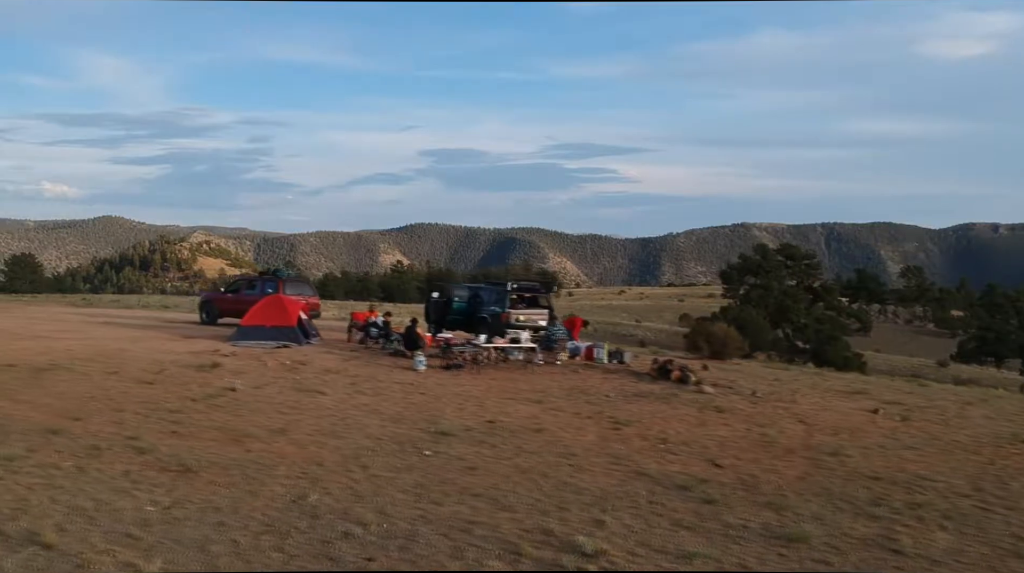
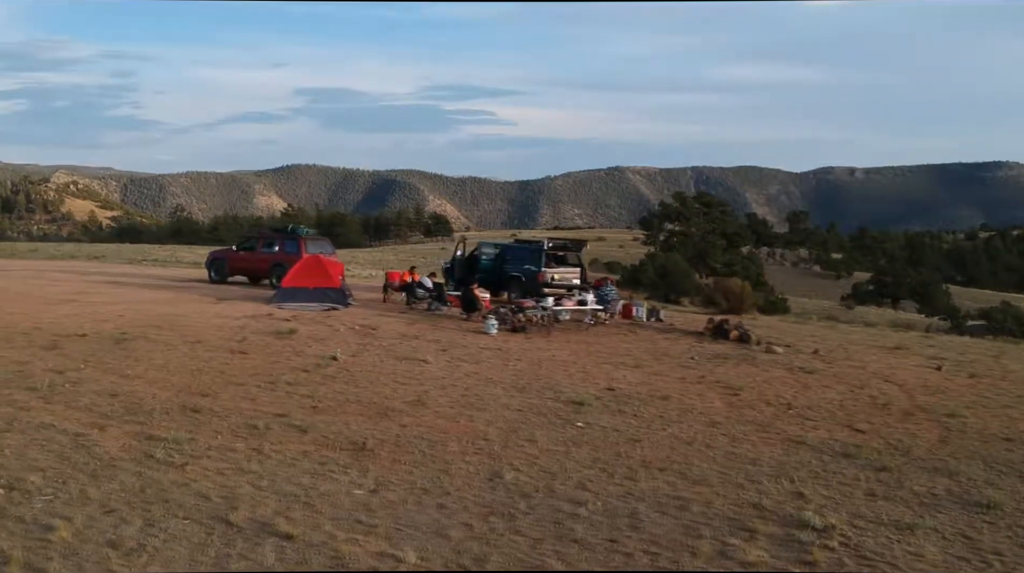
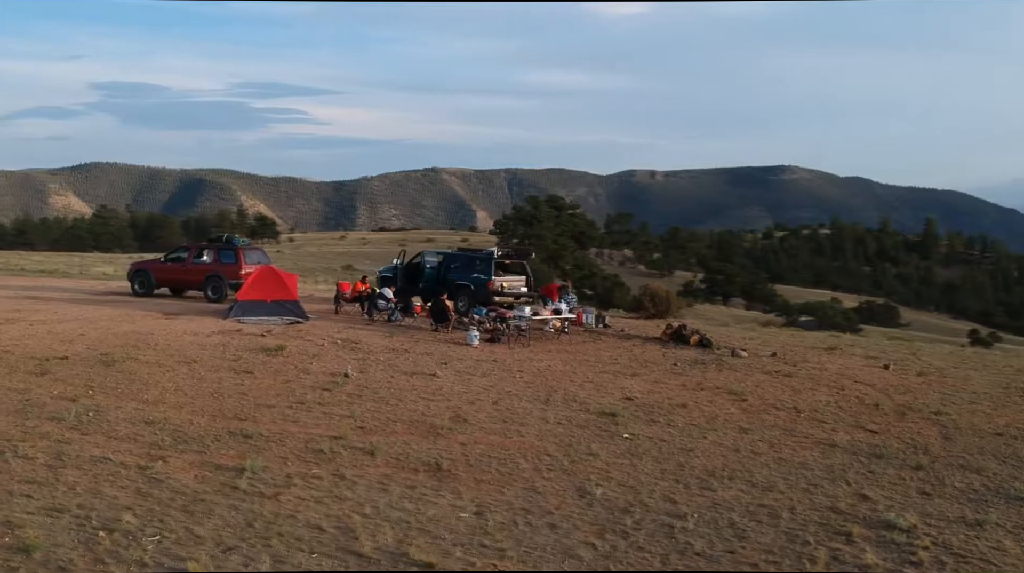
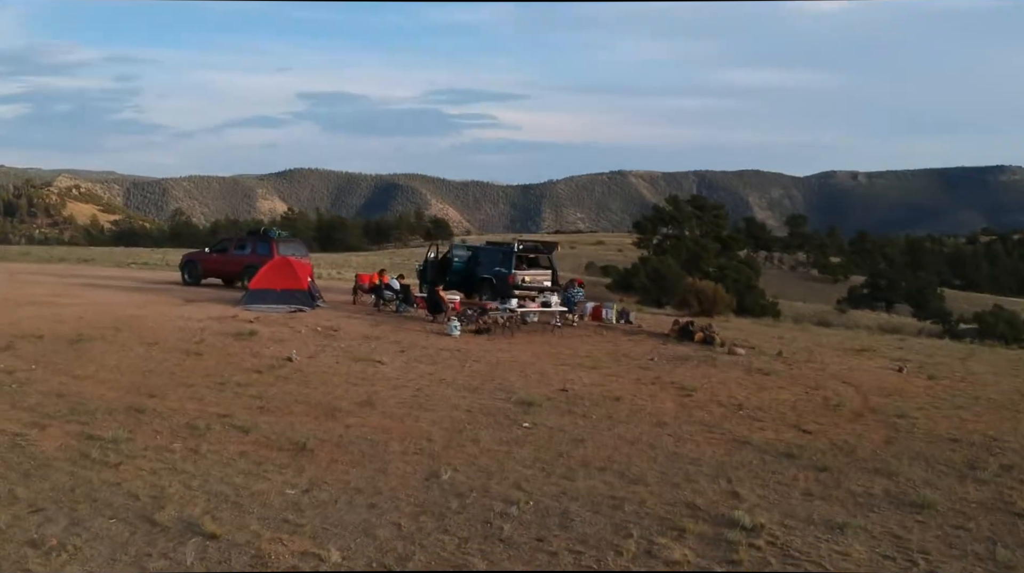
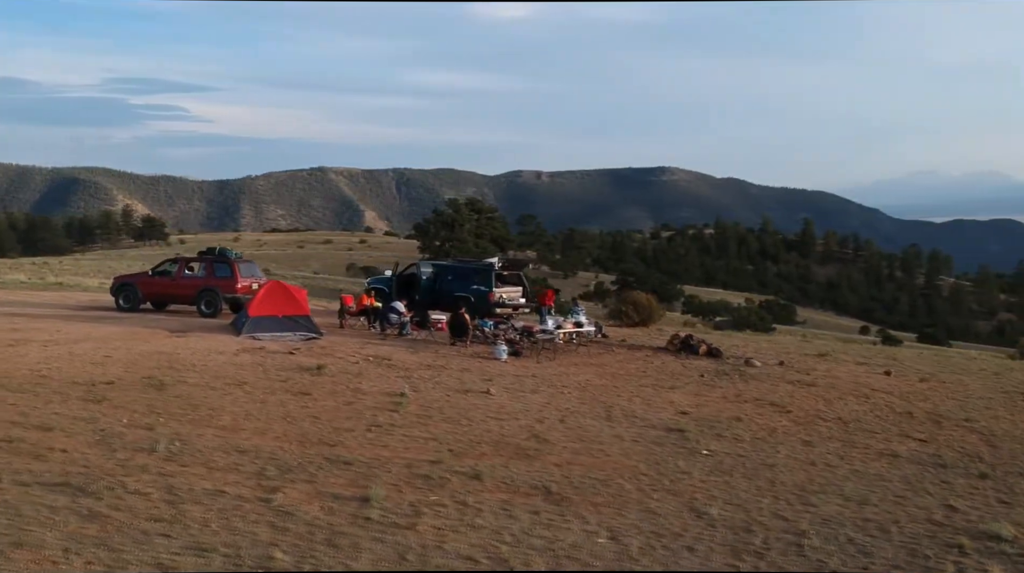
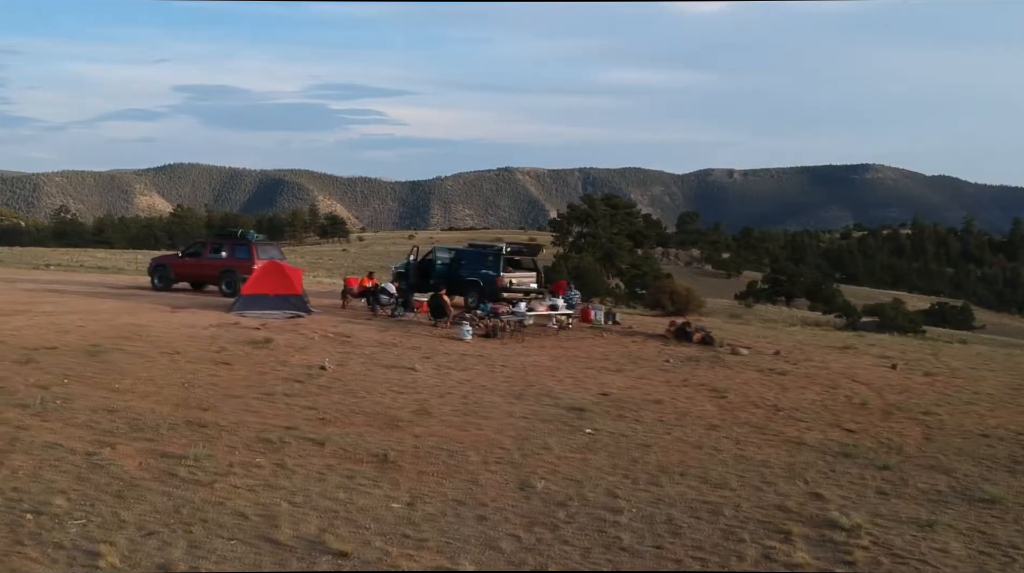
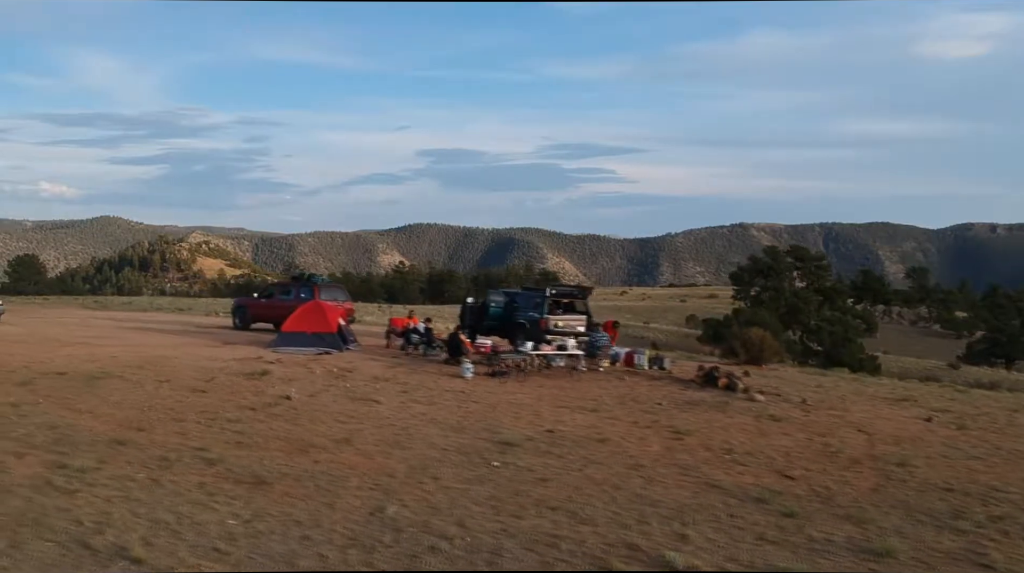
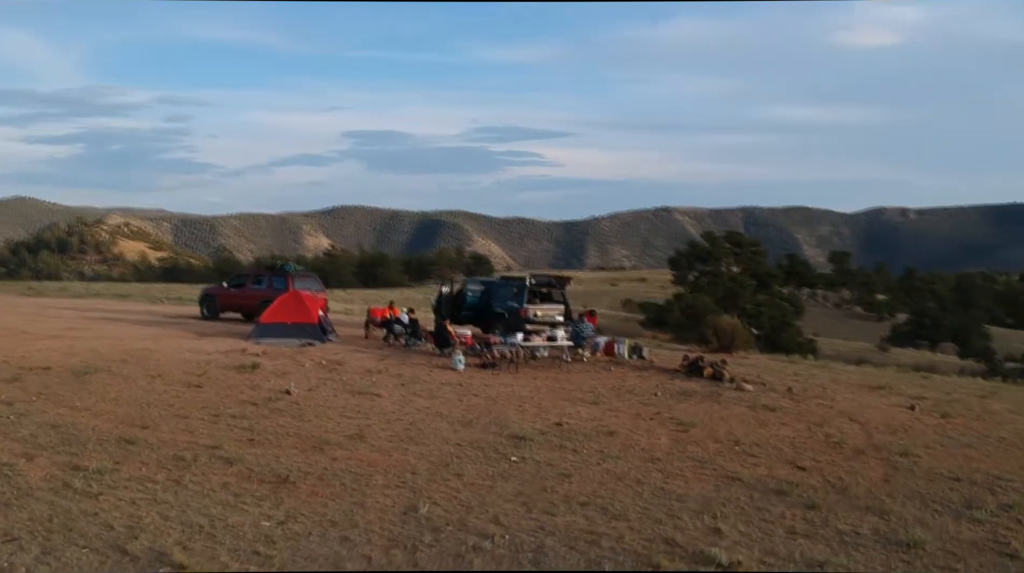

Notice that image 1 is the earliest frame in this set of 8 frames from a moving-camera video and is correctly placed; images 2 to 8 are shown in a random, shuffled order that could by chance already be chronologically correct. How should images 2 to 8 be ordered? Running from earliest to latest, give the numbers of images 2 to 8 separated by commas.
7, 8, 4, 2, 6, 3, 5
